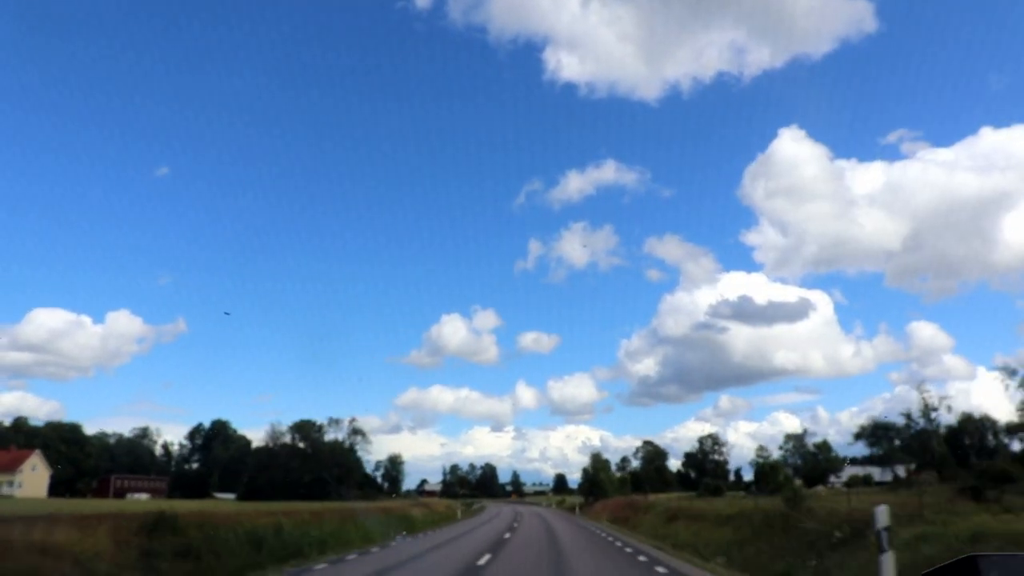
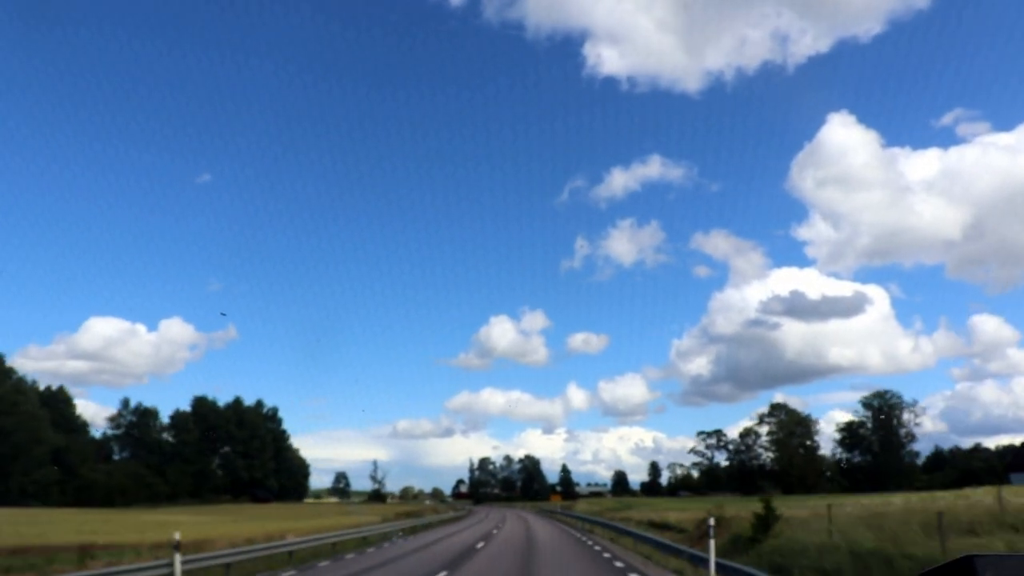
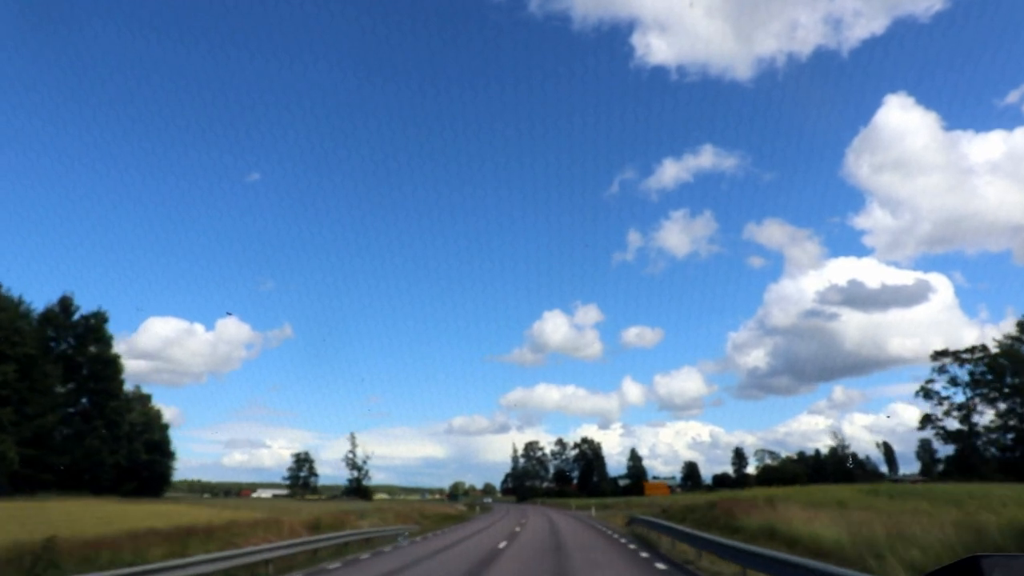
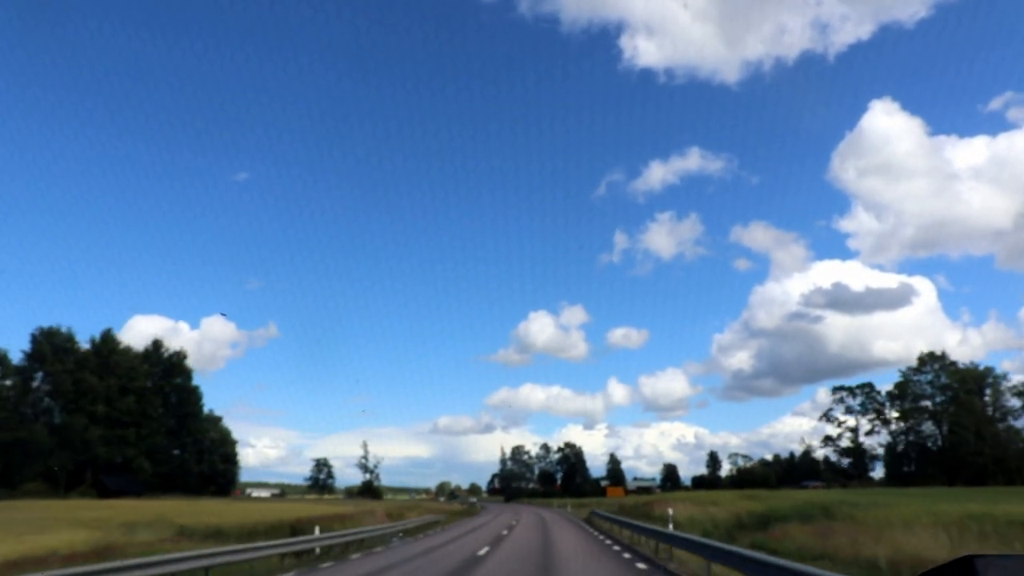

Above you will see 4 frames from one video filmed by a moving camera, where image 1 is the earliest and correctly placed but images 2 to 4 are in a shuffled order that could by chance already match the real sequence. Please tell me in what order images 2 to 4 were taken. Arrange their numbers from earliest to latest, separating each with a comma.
2, 4, 3
